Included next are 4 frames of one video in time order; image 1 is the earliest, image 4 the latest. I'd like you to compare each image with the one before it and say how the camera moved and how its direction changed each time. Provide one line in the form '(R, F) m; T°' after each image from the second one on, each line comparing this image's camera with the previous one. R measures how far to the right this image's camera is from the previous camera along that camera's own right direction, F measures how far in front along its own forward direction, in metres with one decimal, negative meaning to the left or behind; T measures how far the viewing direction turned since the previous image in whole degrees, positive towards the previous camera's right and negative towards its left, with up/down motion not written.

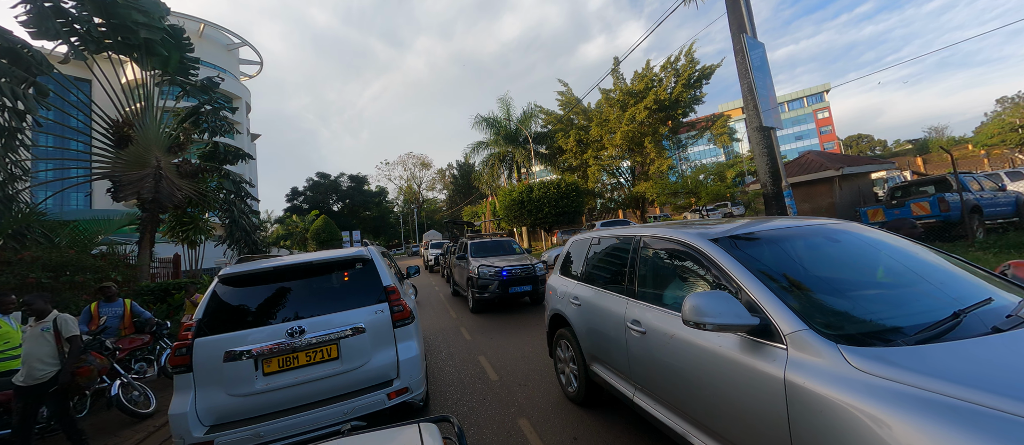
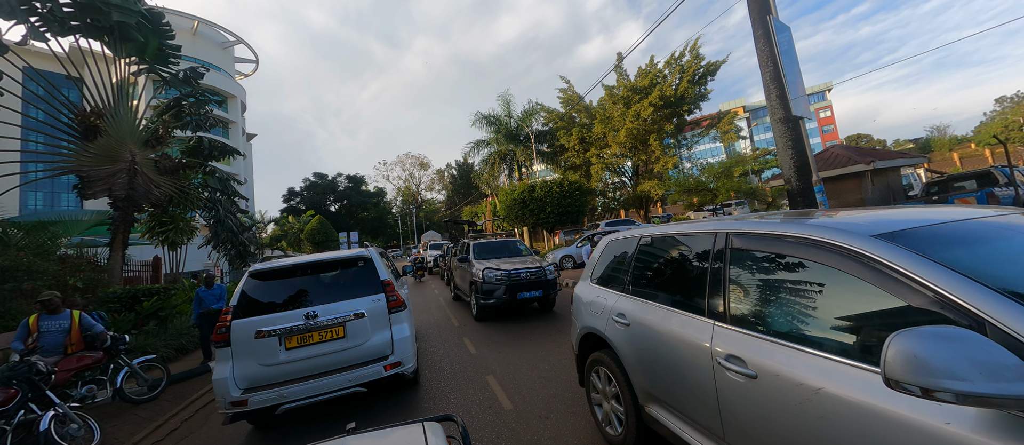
(-0.2, +0.7) m; 0°
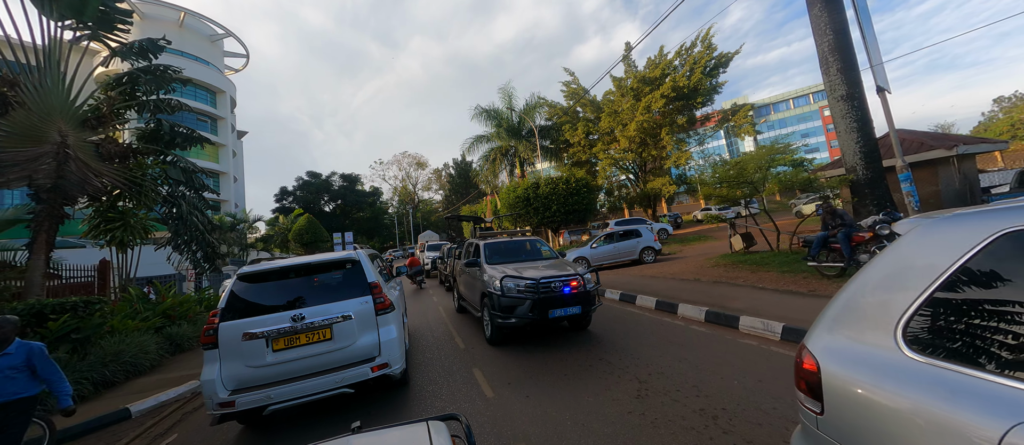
(-0.4, +1.4) m; +1°
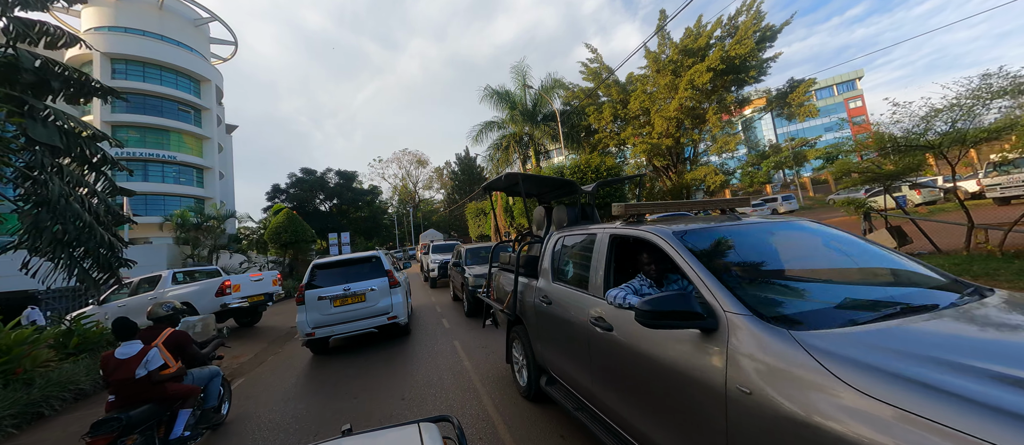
(-1.0, +3.3) m; 0°
